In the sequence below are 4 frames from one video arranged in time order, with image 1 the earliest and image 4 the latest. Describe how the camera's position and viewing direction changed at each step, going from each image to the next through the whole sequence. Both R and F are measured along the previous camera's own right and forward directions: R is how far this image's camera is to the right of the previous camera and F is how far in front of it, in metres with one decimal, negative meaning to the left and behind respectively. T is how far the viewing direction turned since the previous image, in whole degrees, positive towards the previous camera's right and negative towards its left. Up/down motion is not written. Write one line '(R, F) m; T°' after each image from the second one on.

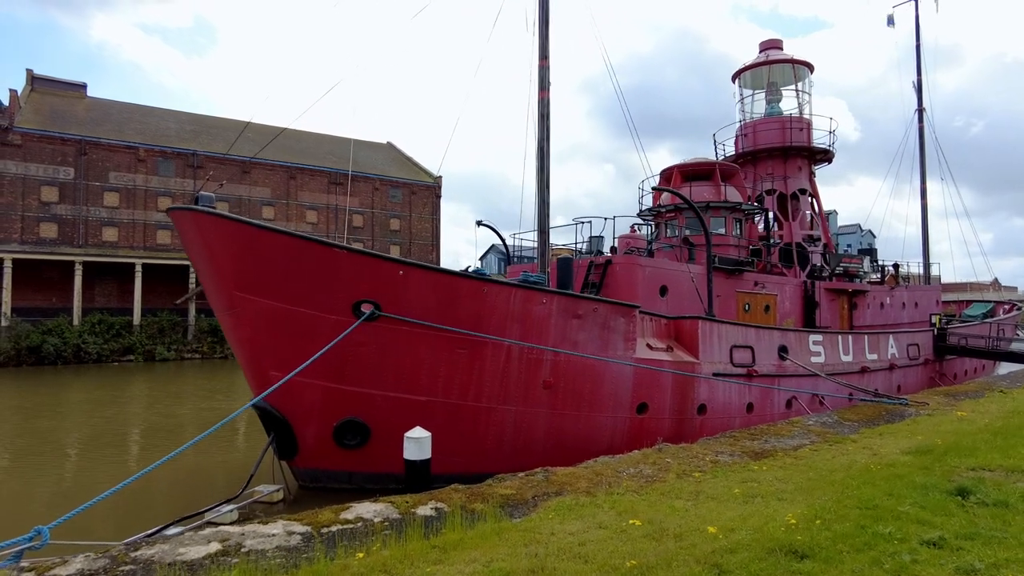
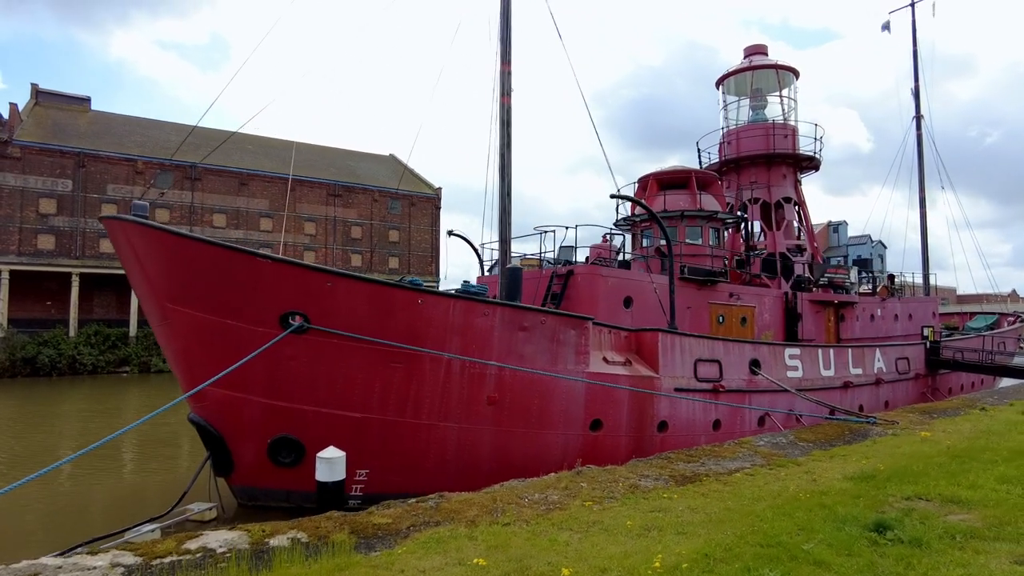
(+0.9, +0.4) m; -1°
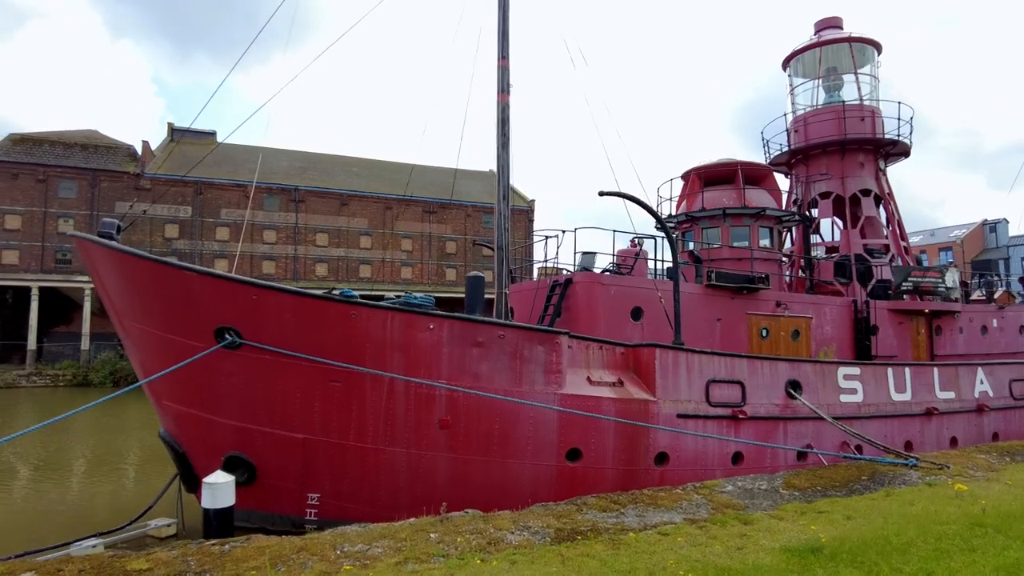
(+1.8, +1.0) m; -11°
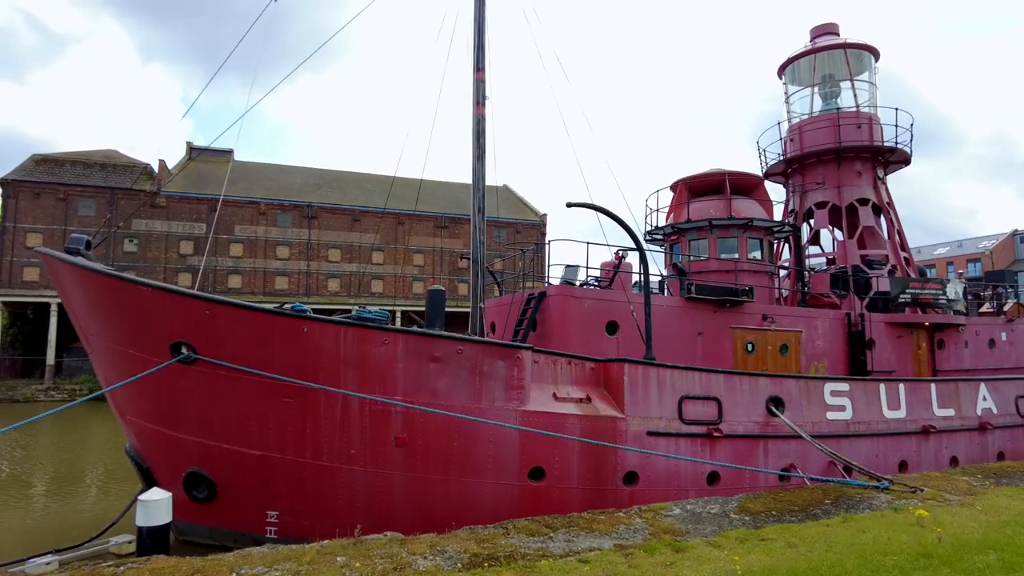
(+0.7, +0.2) m; -2°
